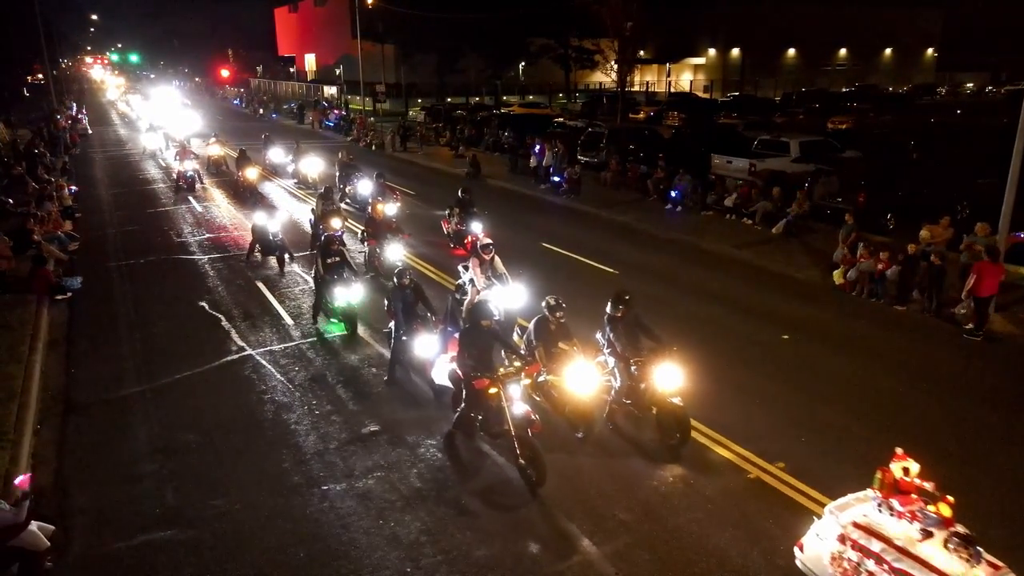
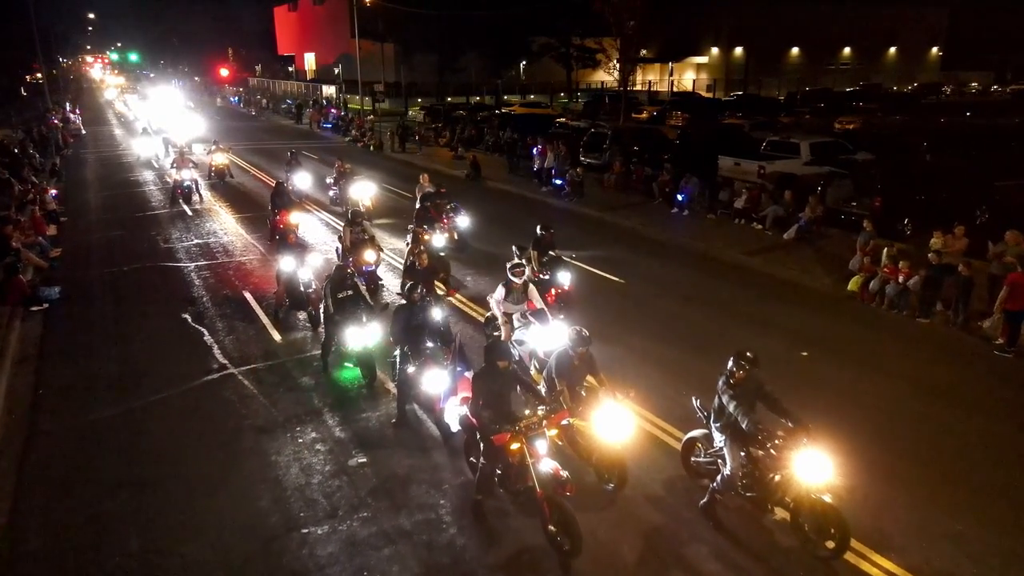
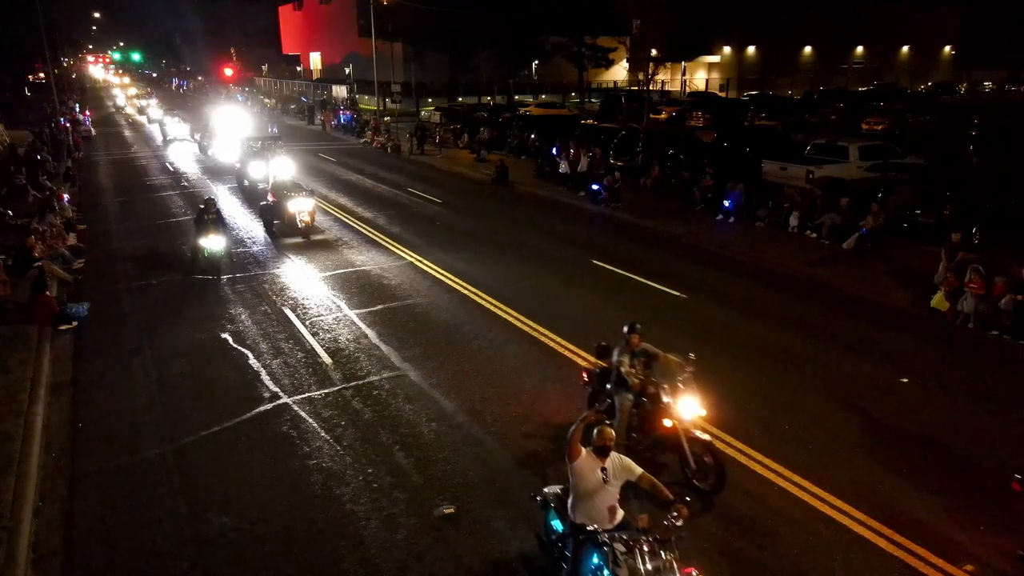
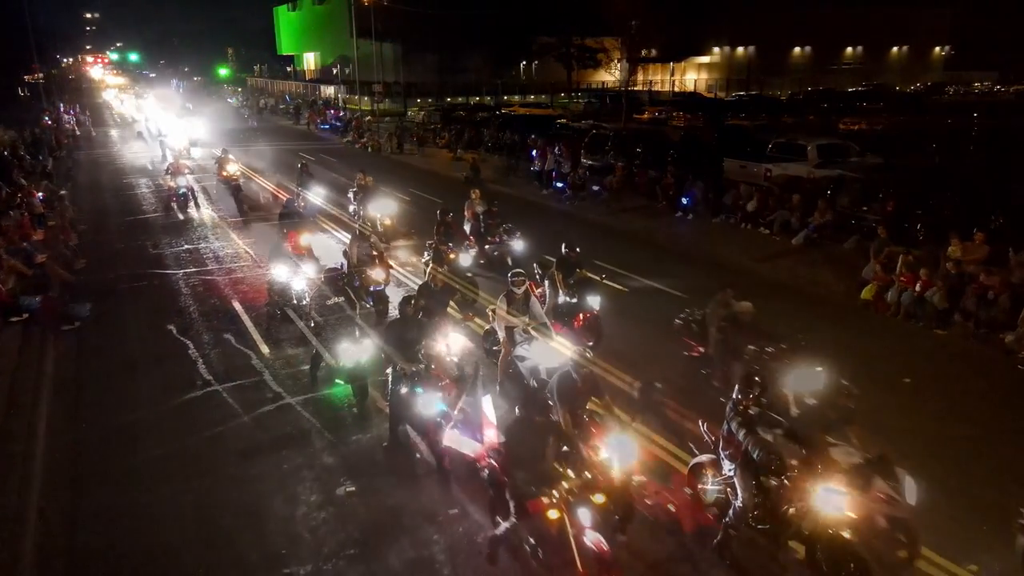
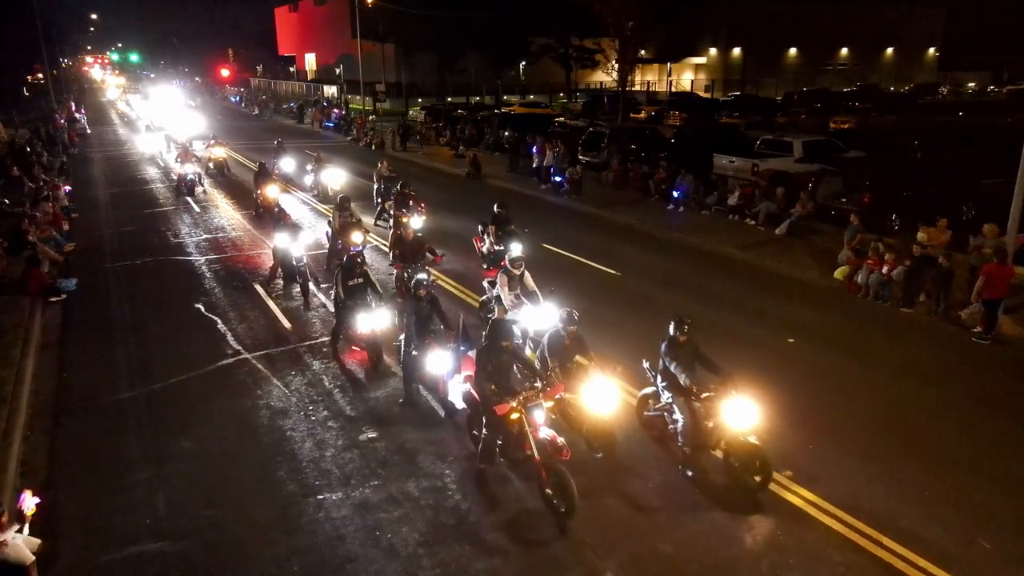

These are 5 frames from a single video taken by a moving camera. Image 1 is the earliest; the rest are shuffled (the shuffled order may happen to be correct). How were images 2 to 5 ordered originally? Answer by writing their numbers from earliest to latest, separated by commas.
5, 2, 4, 3
